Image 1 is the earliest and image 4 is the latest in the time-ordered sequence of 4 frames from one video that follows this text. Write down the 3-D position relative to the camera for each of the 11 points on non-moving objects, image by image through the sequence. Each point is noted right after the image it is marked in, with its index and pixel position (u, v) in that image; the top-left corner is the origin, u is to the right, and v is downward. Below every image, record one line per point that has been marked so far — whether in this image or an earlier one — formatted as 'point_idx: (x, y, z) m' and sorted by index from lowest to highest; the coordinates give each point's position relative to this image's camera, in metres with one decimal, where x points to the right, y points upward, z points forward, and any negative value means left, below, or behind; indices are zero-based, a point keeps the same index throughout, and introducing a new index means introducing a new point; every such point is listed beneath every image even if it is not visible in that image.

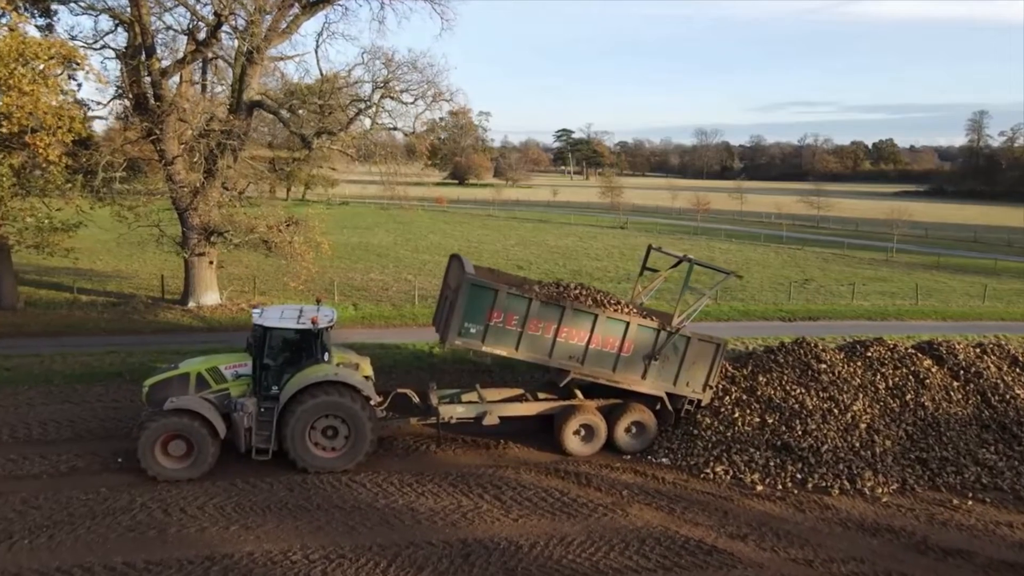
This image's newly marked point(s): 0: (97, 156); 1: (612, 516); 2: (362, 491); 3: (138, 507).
0: (-9.8, +3.1, +16.8) m
1: (+1.3, -2.9, +9.1) m
2: (-2.0, -2.7, +9.7) m
3: (-4.7, -2.8, +9.0) m
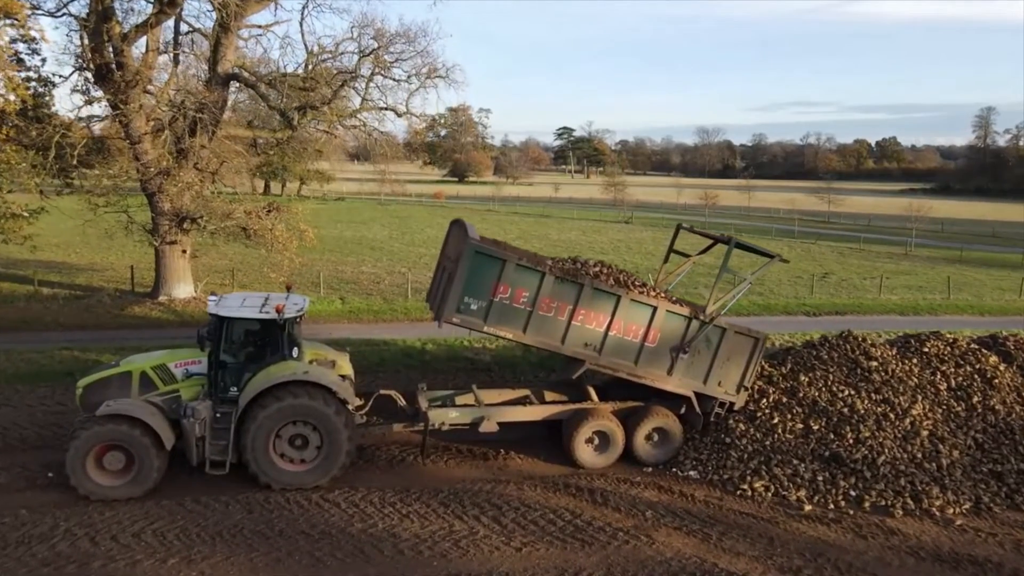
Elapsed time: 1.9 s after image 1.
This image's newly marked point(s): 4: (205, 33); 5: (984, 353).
0: (-9.8, +3.3, +15.2) m
1: (+1.3, -2.7, +7.5) m
2: (-2.0, -2.5, +8.1) m
3: (-4.6, -2.5, +7.4) m
4: (-7.2, +6.0, +17.0) m
5: (+7.2, -1.0, +10.9) m
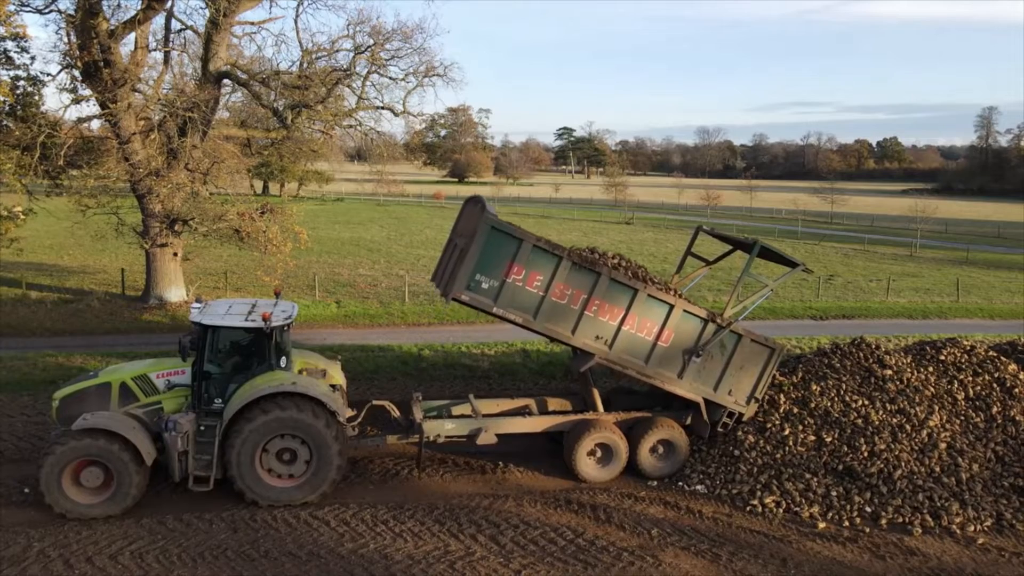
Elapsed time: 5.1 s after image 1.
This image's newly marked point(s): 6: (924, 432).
0: (-9.8, +3.2, +14.8) m
1: (+1.3, -2.7, +7.1) m
2: (-2.0, -2.6, +7.6) m
3: (-4.7, -2.6, +7.0) m
4: (-7.3, +5.9, +16.6) m
5: (+7.1, -1.1, +10.5) m
6: (+5.3, -1.8, +9.2) m
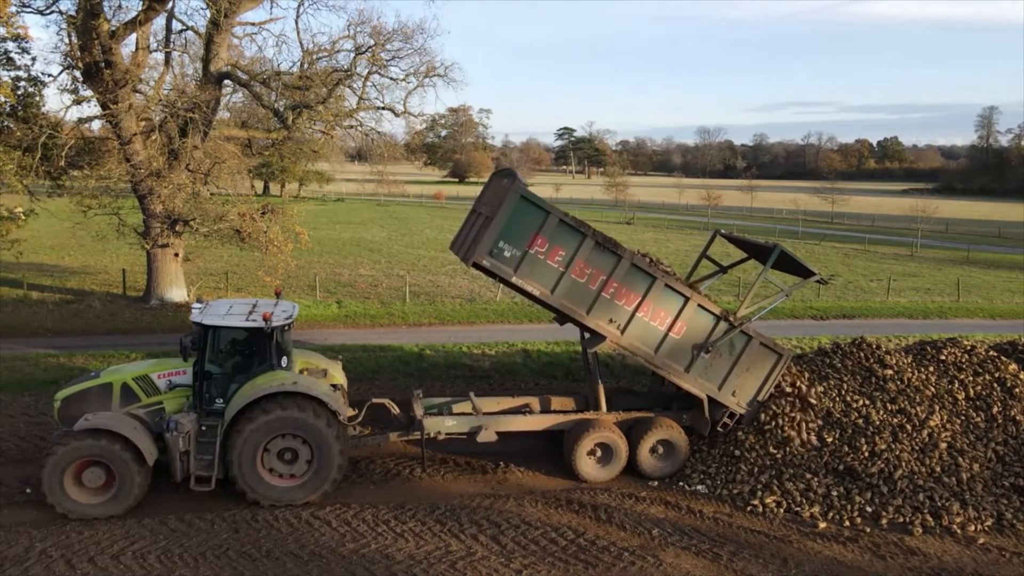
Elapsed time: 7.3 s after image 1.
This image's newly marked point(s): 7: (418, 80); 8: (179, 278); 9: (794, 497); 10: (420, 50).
0: (-9.8, +3.2, +14.8) m
1: (+1.3, -2.7, +7.1) m
2: (-2.0, -2.6, +7.7) m
3: (-4.6, -2.6, +7.0) m
4: (-7.2, +5.9, +16.6) m
5: (+7.2, -1.1, +10.5) m
6: (+5.3, -1.8, +9.2) m
7: (-2.3, +5.0, +17.5) m
8: (-8.3, +0.2, +18.0) m
9: (+3.3, -2.5, +8.5) m
10: (-2.2, +5.7, +17.1) m
